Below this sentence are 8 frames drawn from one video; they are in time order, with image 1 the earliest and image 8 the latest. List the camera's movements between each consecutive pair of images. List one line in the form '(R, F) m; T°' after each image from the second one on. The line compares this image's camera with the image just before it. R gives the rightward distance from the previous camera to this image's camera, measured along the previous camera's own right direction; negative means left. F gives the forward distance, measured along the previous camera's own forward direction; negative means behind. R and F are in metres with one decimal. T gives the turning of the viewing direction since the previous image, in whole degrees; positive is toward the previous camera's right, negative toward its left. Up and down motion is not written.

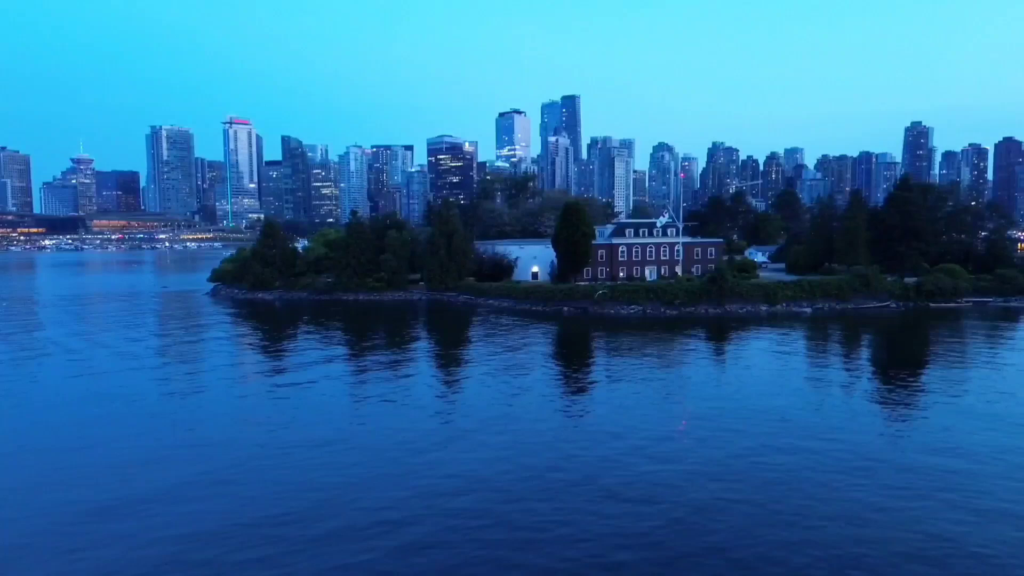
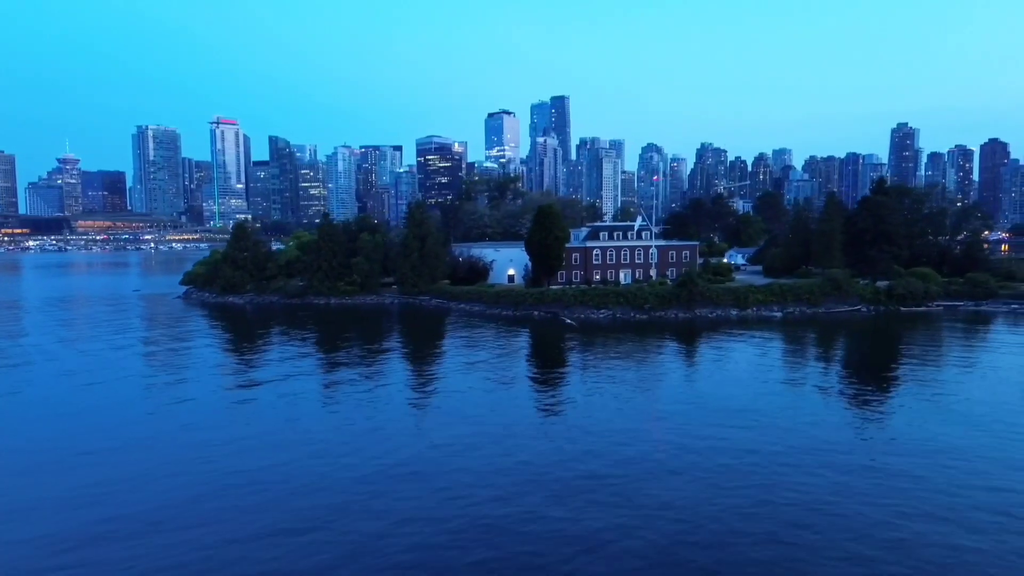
(+0.7, +0.2) m; +1°
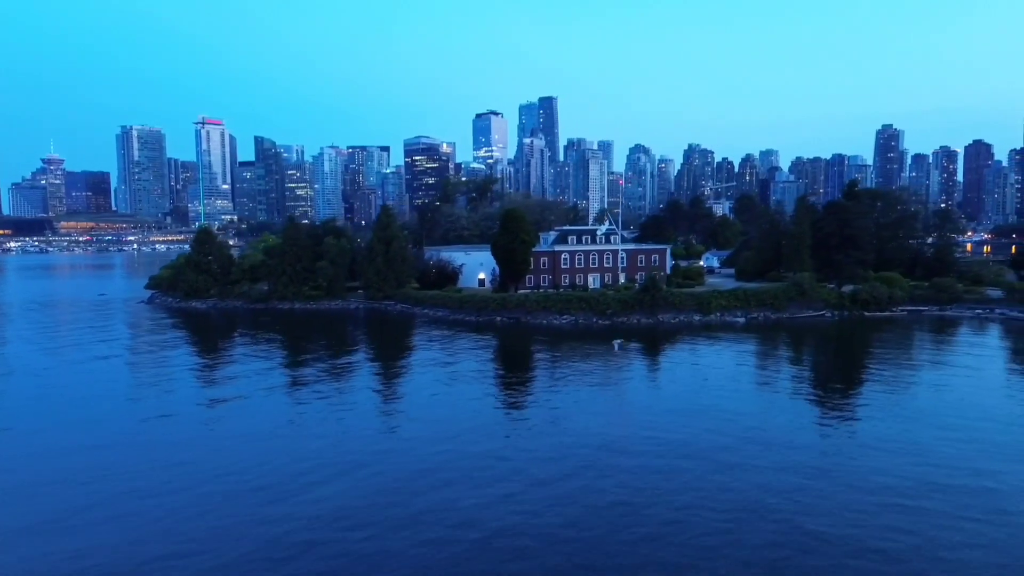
(+1.0, +0.3) m; +1°
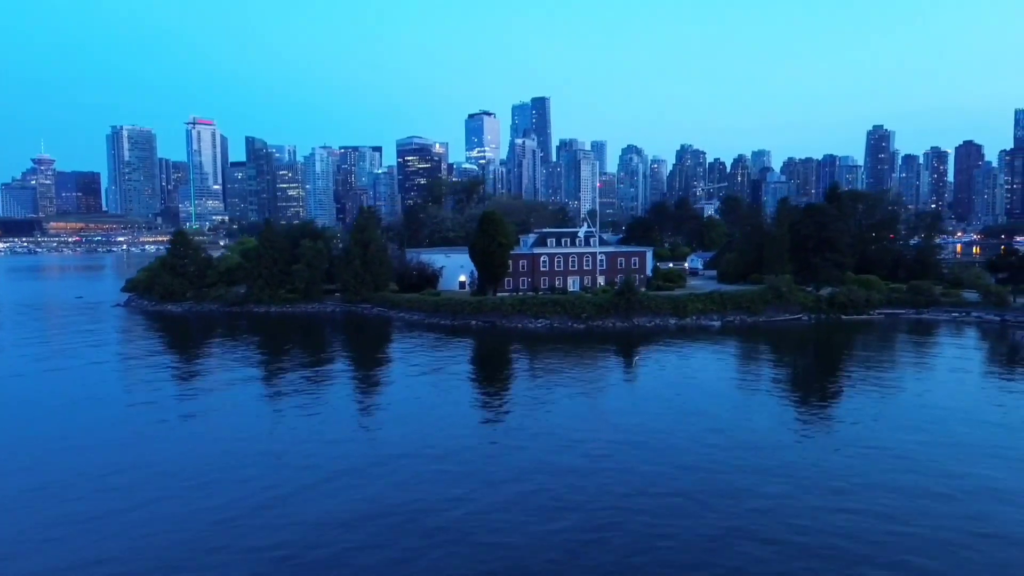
(+0.7, +0.2) m; 0°
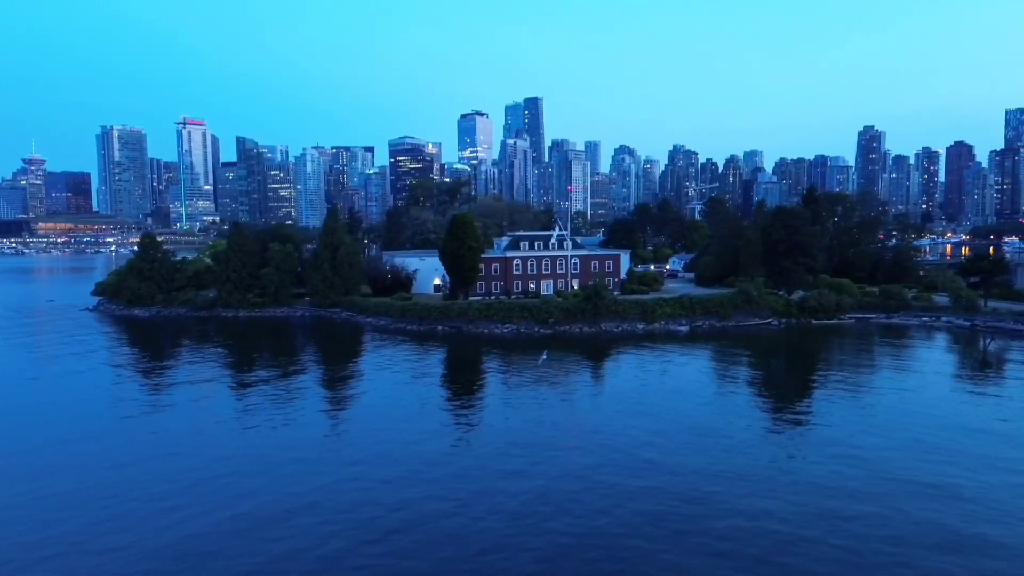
(+1.0, +0.3) m; 0°
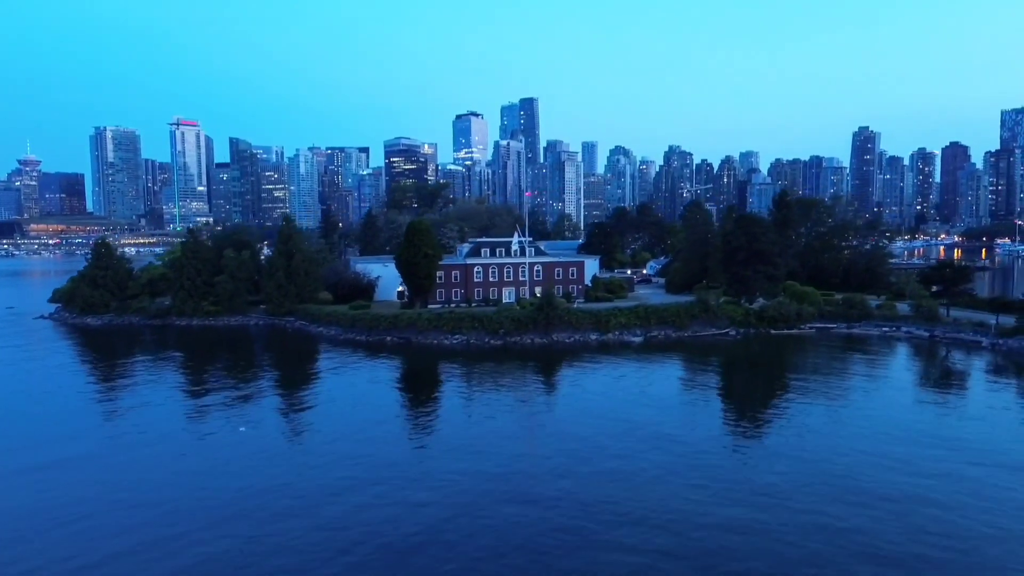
(+1.6, +0.5) m; 0°
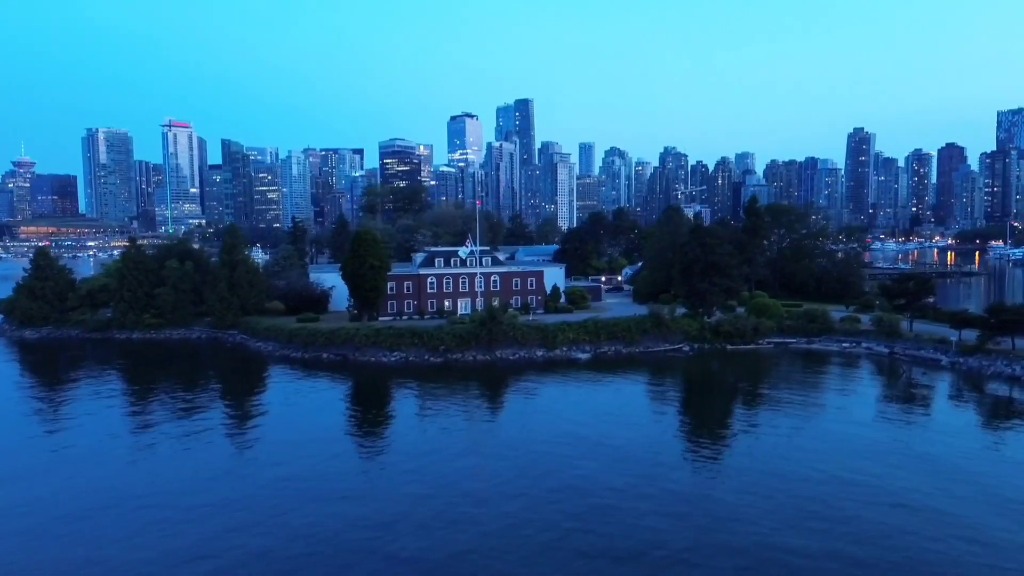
(+1.8, +1.0) m; 0°
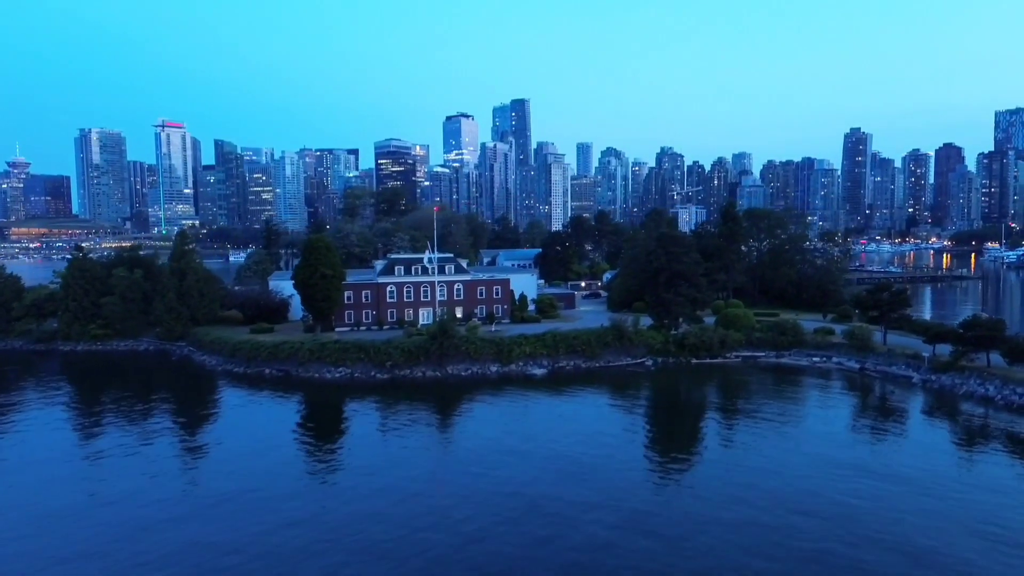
(+1.4, +1.1) m; 0°
